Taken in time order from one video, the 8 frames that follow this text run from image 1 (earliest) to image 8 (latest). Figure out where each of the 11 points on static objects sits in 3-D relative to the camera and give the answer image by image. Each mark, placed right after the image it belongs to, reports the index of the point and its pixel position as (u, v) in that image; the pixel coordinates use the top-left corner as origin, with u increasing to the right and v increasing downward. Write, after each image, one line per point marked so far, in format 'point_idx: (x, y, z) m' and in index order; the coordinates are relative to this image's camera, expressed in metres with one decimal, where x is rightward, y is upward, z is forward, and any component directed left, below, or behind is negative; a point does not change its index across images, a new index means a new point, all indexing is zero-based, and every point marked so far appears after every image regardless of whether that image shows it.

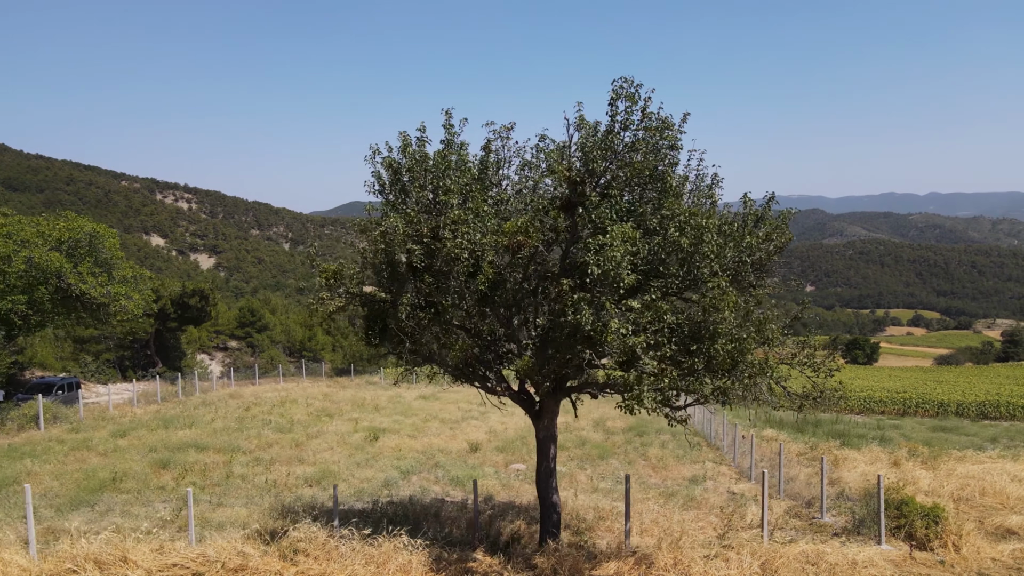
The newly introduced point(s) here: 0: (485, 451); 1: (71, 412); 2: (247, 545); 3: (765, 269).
0: (-0.5, -3.3, +14.9) m
1: (-10.9, -3.1, +17.8) m
2: (-2.4, -2.4, +6.7) m
3: (+2.1, +0.2, +6.0) m
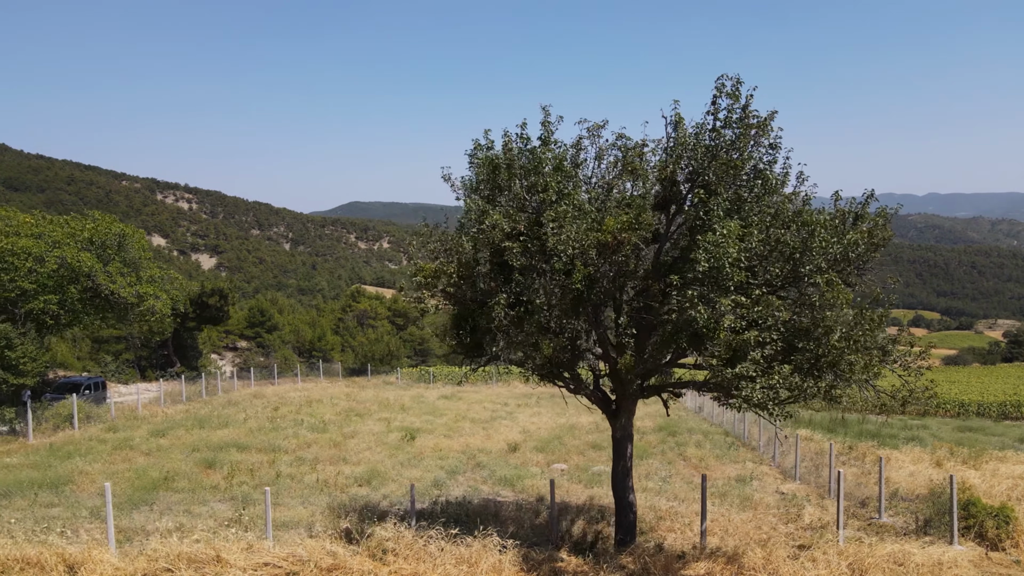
0: (+0.3, -3.3, +14.8) m
1: (-10.1, -3.0, +17.8) m
2: (-1.6, -2.4, +6.6) m
3: (+2.9, +0.2, +6.0) m
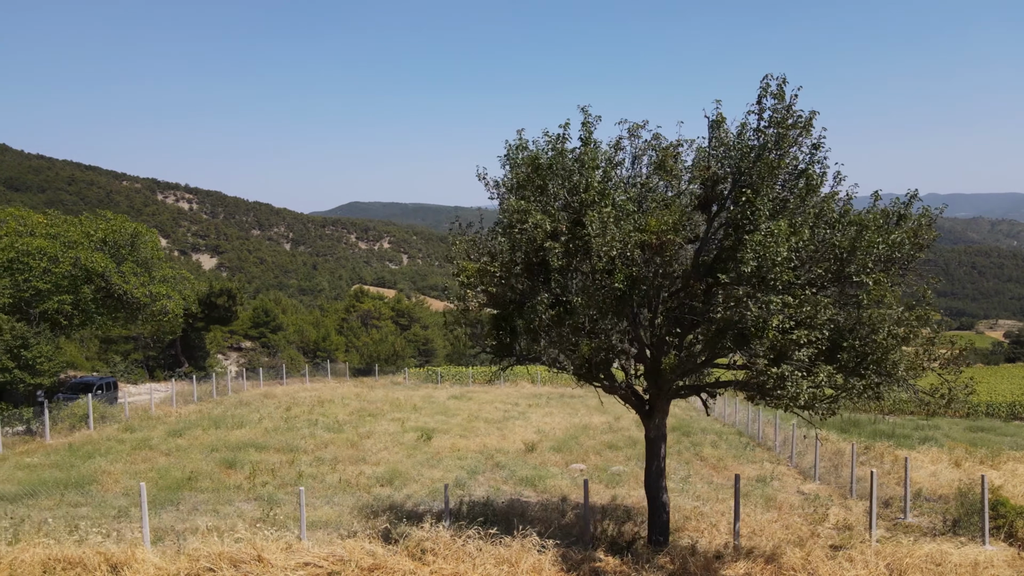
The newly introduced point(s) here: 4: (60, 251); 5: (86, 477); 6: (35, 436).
0: (+0.6, -3.3, +14.8) m
1: (-9.7, -3.0, +17.8) m
2: (-1.3, -2.4, +6.6) m
3: (+3.3, +0.2, +6.0) m
4: (-11.2, +0.9, +18.0) m
5: (-6.4, -2.9, +11.0) m
6: (-9.8, -3.0, +14.8) m
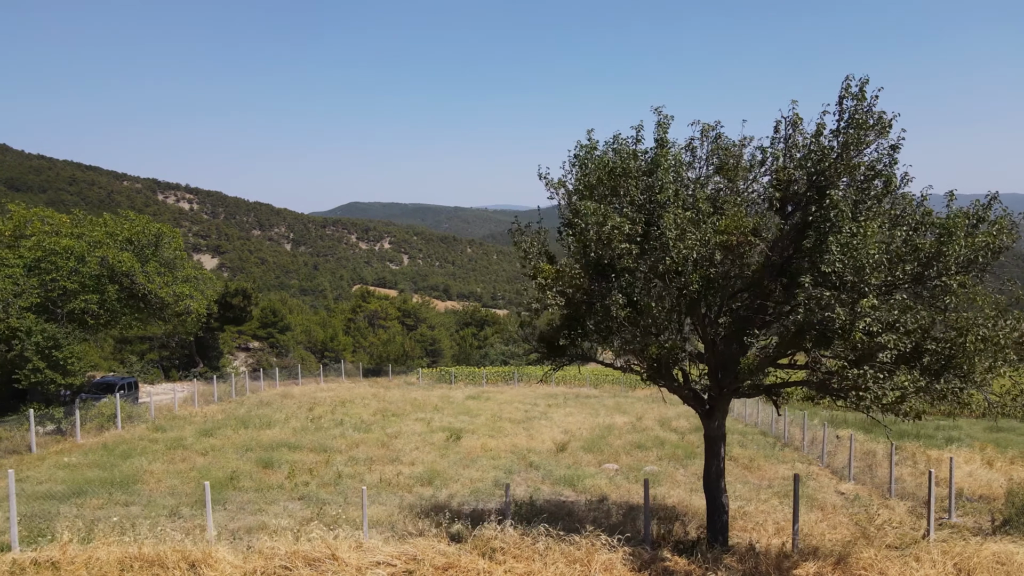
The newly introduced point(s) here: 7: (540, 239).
0: (+1.2, -3.3, +14.9) m
1: (-9.1, -3.0, +17.8) m
2: (-0.6, -2.4, +6.7) m
3: (+3.9, +0.2, +6.0) m
4: (-10.6, +0.9, +18.1) m
5: (-5.8, -2.9, +11.0) m
6: (-9.1, -3.0, +14.8) m
7: (+0.4, +0.5, +8.2) m
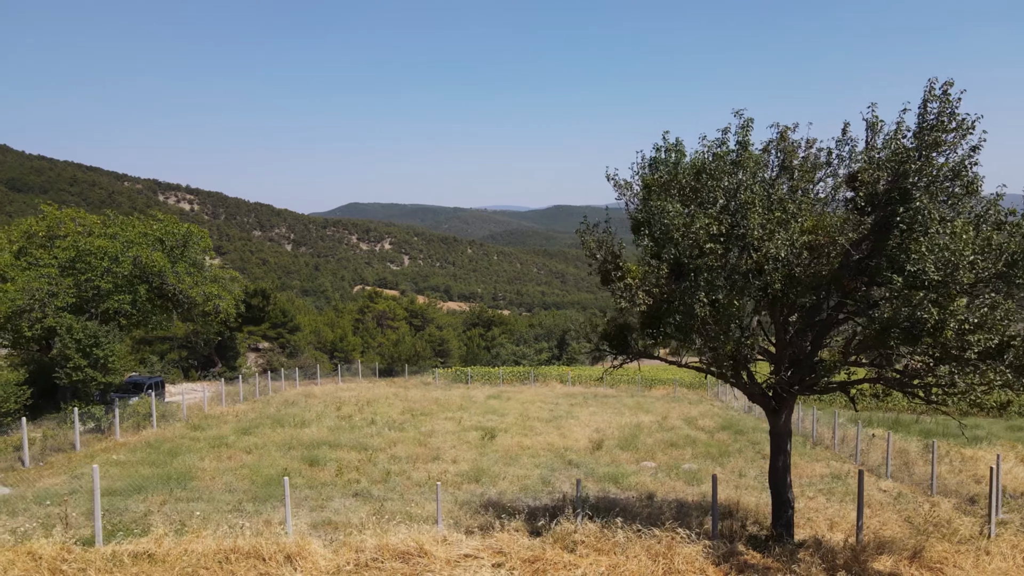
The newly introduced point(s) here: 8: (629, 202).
0: (+2.0, -3.3, +15.0) m
1: (-8.3, -3.0, +18.0) m
2: (+0.1, -2.4, +6.8) m
3: (+4.7, +0.2, +6.1) m
4: (-9.8, +0.9, +18.2) m
5: (-5.0, -2.9, +11.1) m
6: (-8.4, -3.0, +15.0) m
7: (+1.1, +0.6, +8.3) m
8: (+1.3, +1.0, +8.1) m
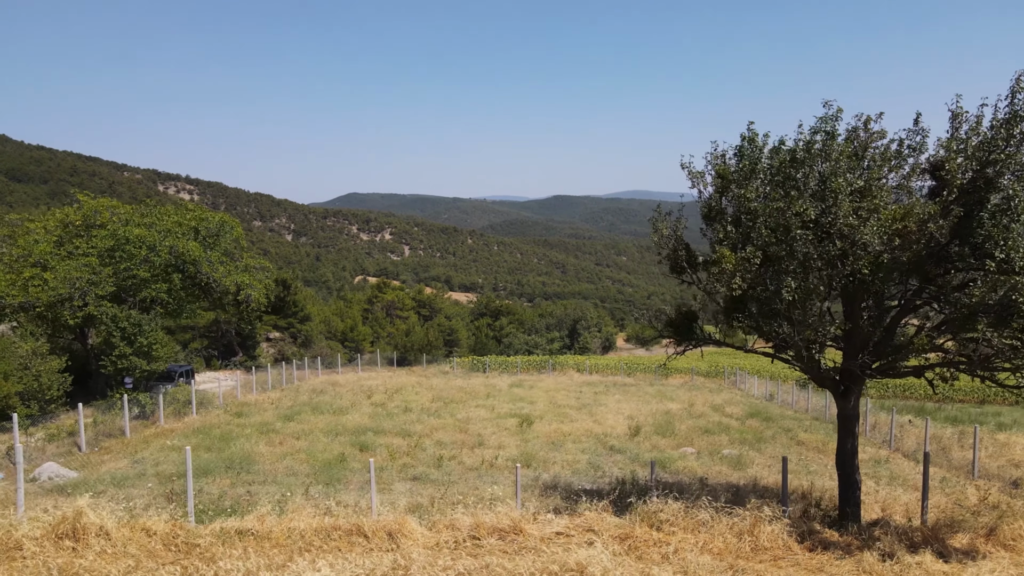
0: (+2.8, -3.1, +15.2) m
1: (-7.5, -2.8, +18.2) m
2: (+0.9, -2.2, +7.0) m
3: (+5.5, +0.3, +6.3) m
4: (-9.0, +1.2, +18.4) m
5: (-4.2, -2.7, +11.3) m
6: (-7.6, -2.8, +15.2) m
7: (+2.0, +0.7, +8.5) m
8: (+2.2, +1.1, +8.3) m
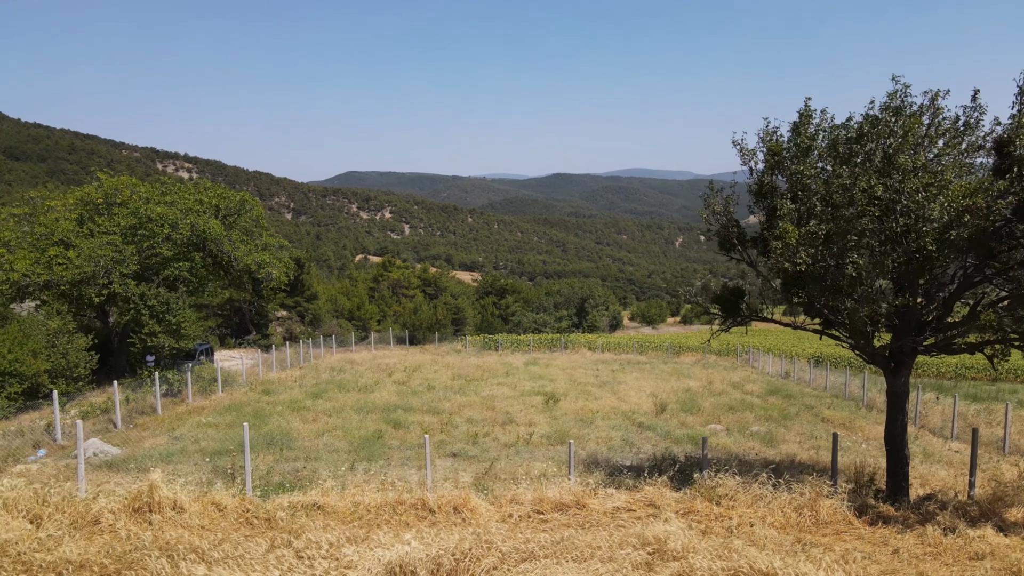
0: (+3.4, -2.6, +15.3) m
1: (-6.9, -2.2, +18.3) m
2: (+1.5, -2.0, +7.1) m
3: (+6.1, +0.5, +6.3) m
4: (-8.4, +1.8, +18.3) m
5: (-3.6, -2.3, +11.4) m
6: (-7.0, -2.3, +15.3) m
7: (+2.6, +1.0, +8.5) m
8: (+2.8, +1.4, +8.3) m
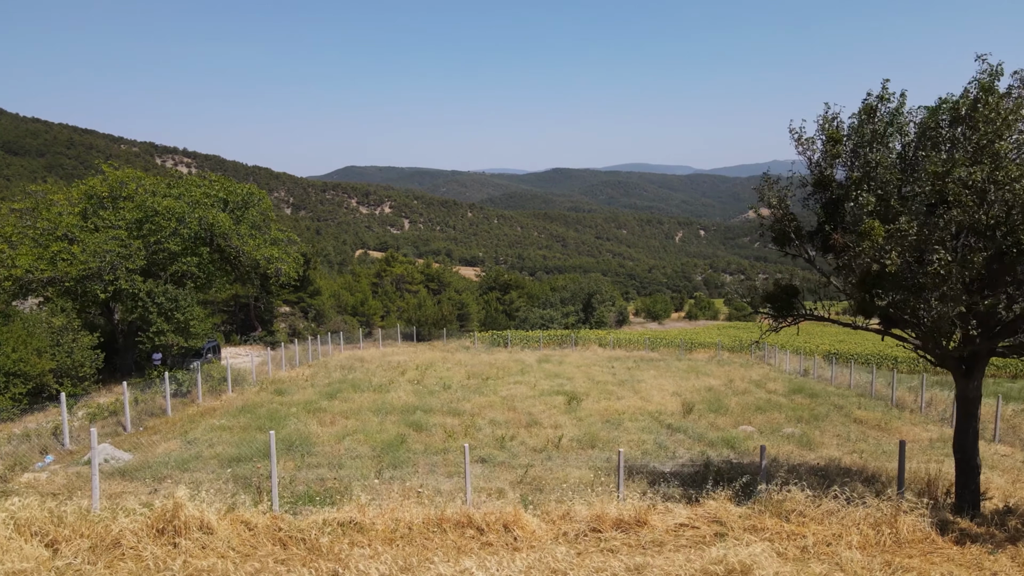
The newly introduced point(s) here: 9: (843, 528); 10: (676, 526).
0: (+3.9, -2.6, +14.8) m
1: (-6.5, -2.1, +17.7) m
2: (+2.0, -2.0, +6.6) m
3: (+6.5, +0.5, +5.8) m
4: (-8.0, +1.9, +17.8) m
5: (-3.2, -2.3, +10.9) m
6: (-6.5, -2.2, +14.7) m
7: (+3.0, +1.0, +7.9) m
8: (+3.2, +1.4, +7.7) m
9: (+2.8, -2.1, +6.2) m
10: (+1.4, -2.0, +6.2) m
